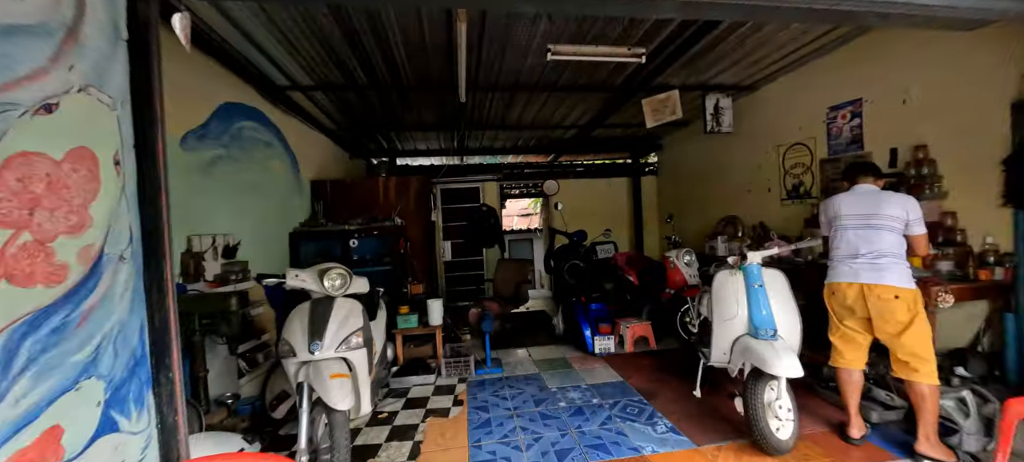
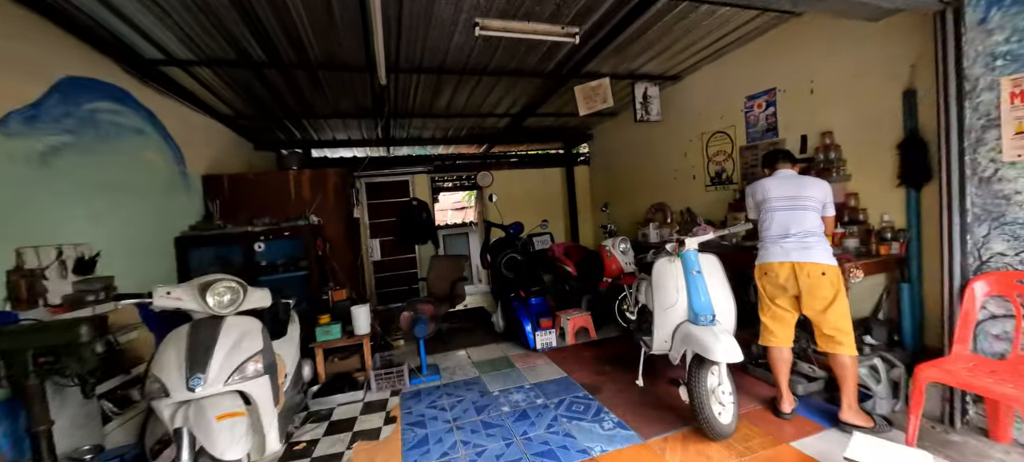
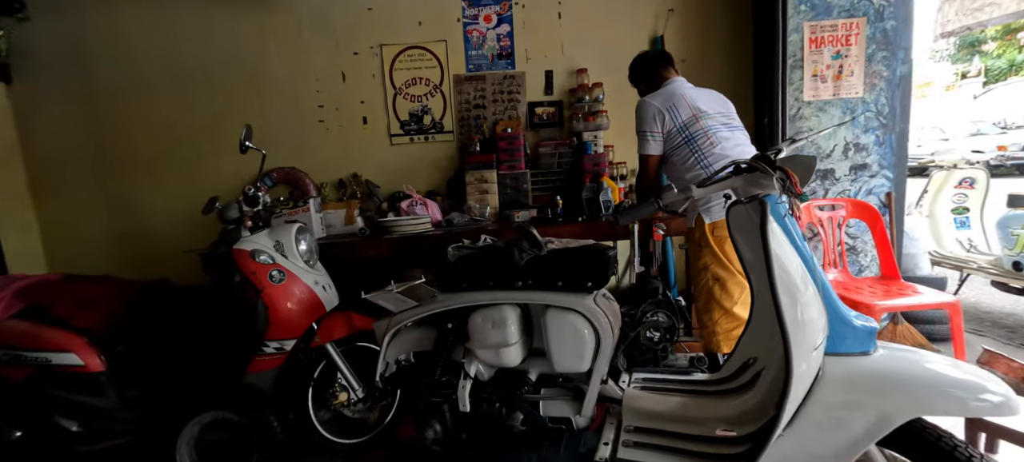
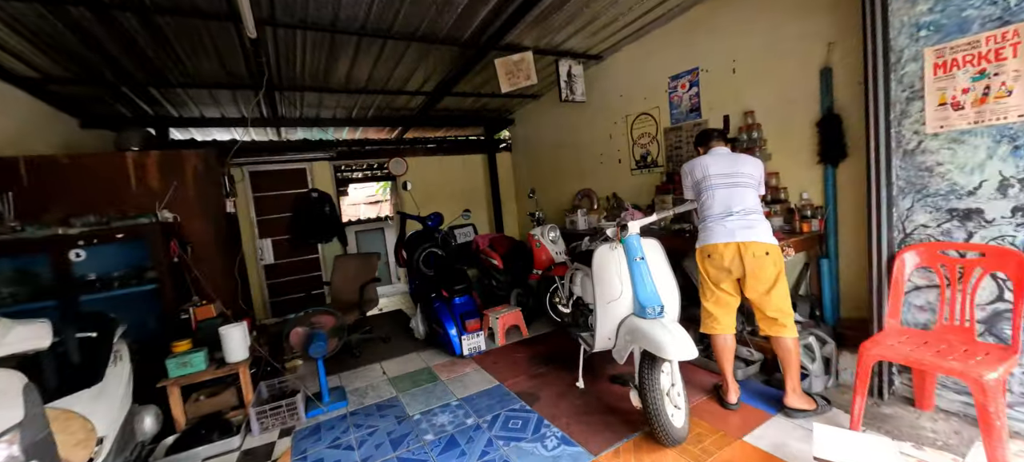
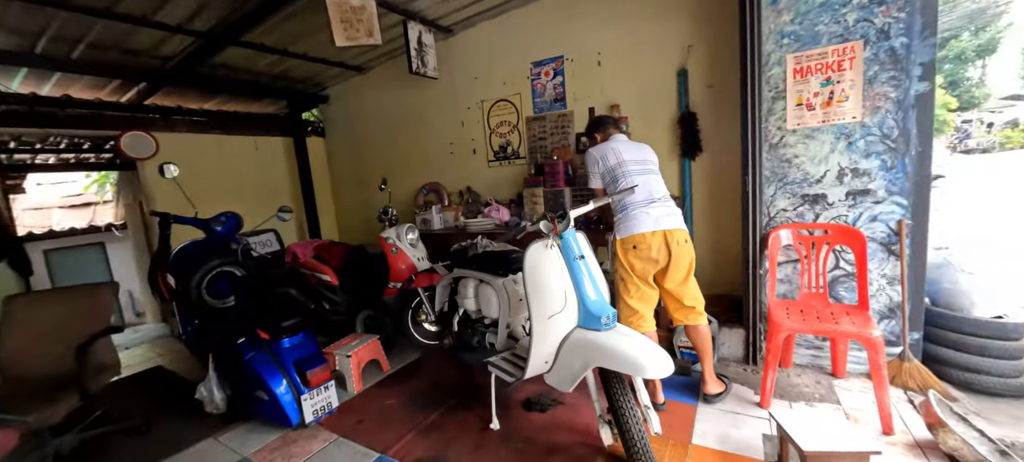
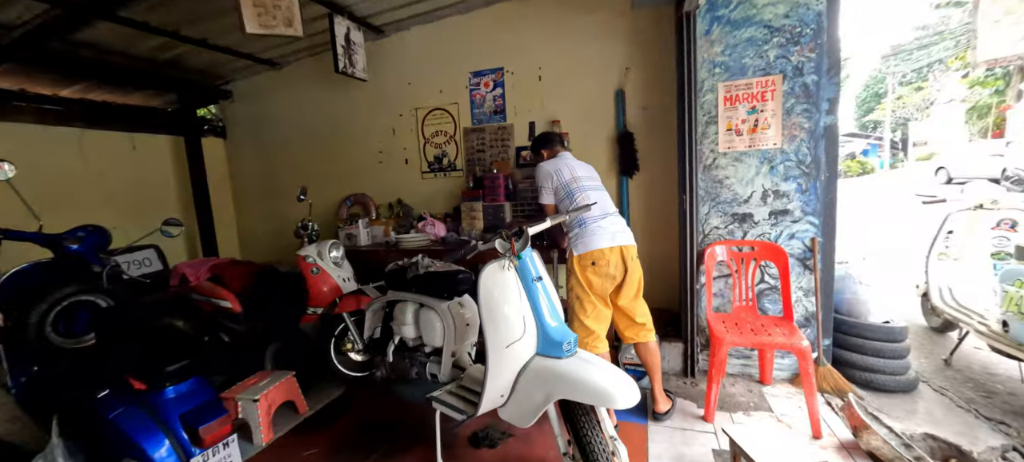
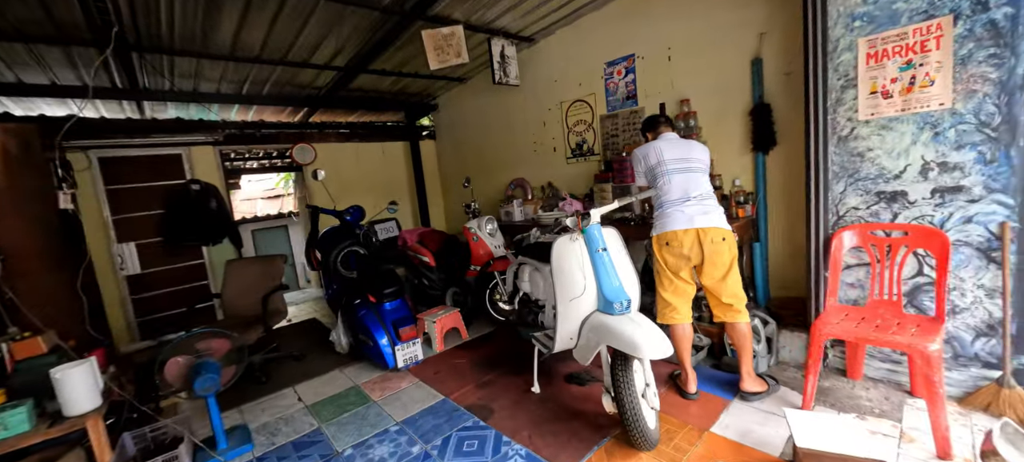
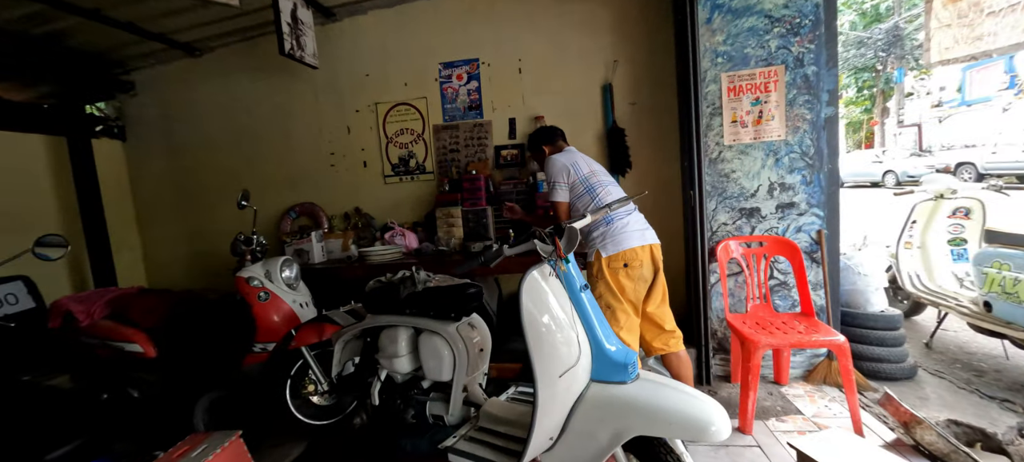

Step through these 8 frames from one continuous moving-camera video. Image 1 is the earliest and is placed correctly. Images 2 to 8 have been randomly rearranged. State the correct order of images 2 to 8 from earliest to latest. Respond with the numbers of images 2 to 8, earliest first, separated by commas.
2, 4, 7, 5, 6, 8, 3
